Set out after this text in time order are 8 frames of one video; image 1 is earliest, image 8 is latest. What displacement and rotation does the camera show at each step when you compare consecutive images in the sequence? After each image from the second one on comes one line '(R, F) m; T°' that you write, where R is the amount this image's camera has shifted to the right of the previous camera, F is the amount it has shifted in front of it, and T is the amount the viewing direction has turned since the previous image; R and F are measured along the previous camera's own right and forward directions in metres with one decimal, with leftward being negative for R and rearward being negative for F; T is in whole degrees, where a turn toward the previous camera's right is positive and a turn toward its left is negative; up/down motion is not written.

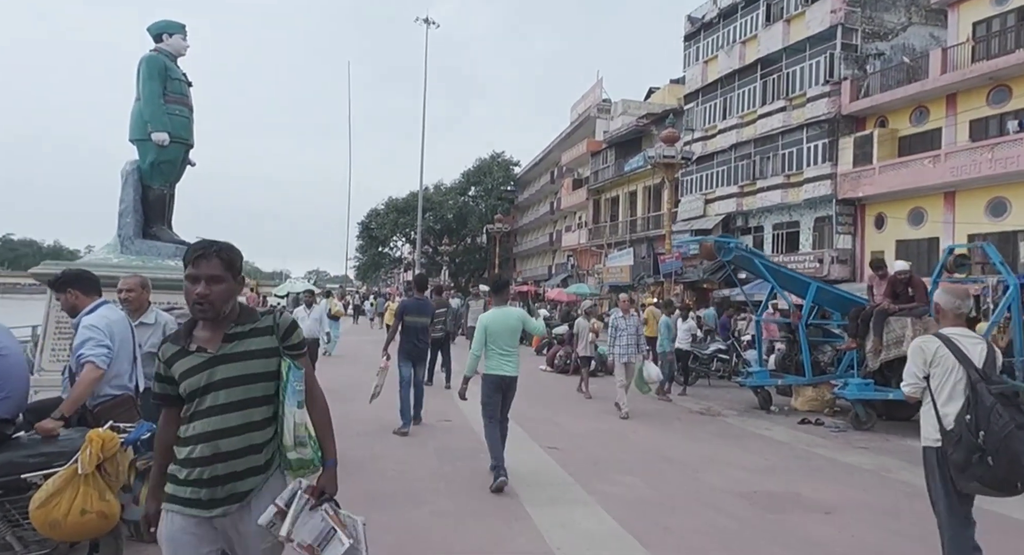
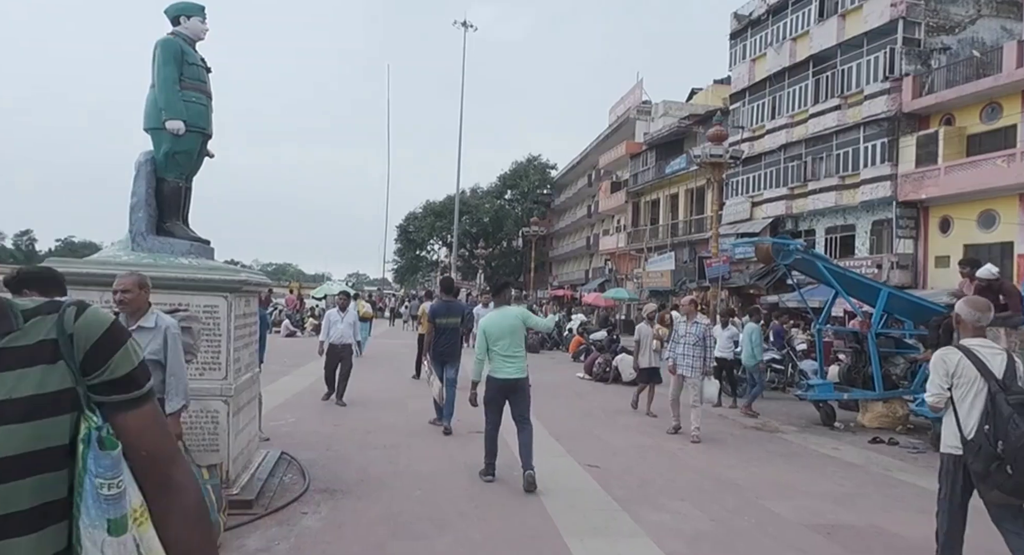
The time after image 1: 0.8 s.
(-0.1, +0.8) m; -3°
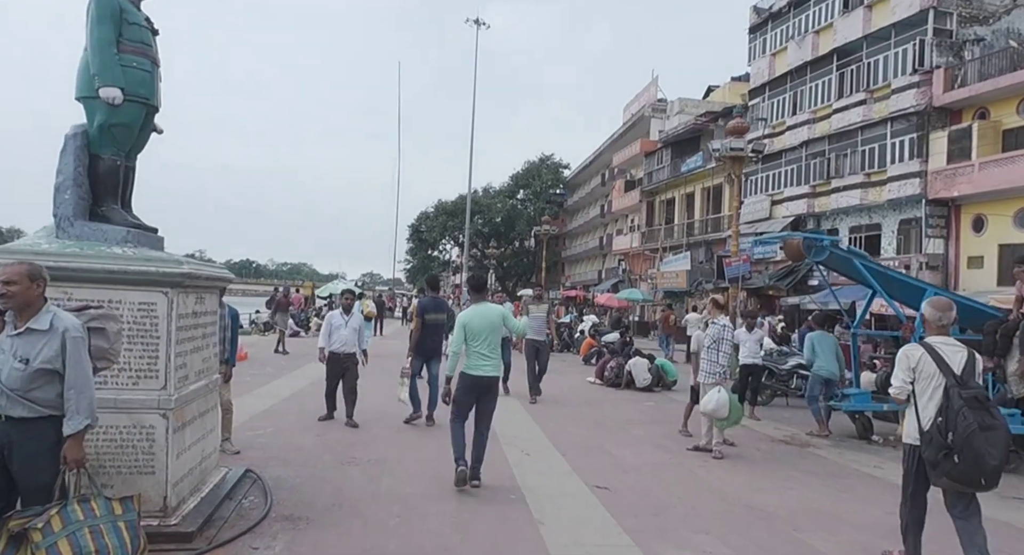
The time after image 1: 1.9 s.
(+0.1, +0.9) m; -1°
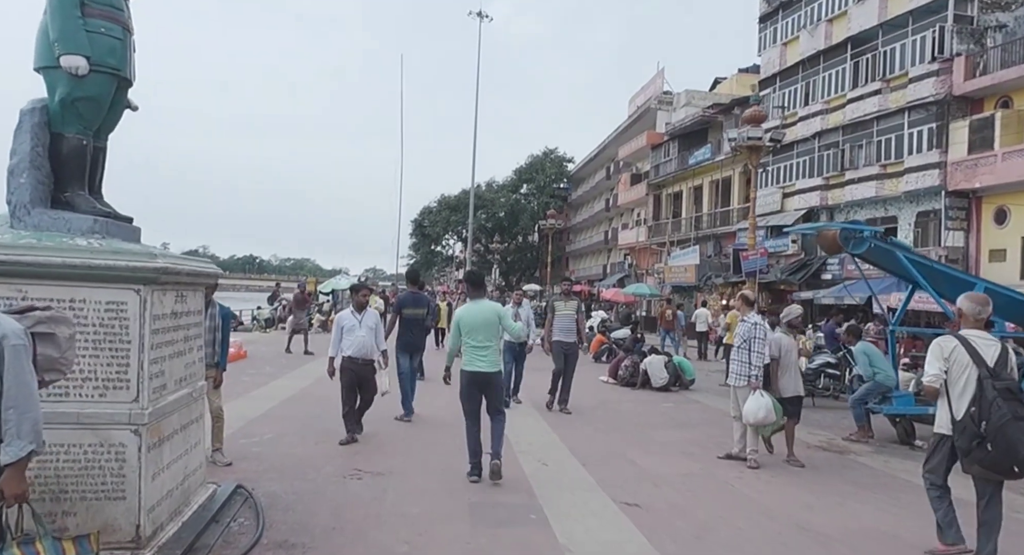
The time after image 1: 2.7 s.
(-0.1, +0.6) m; 0°
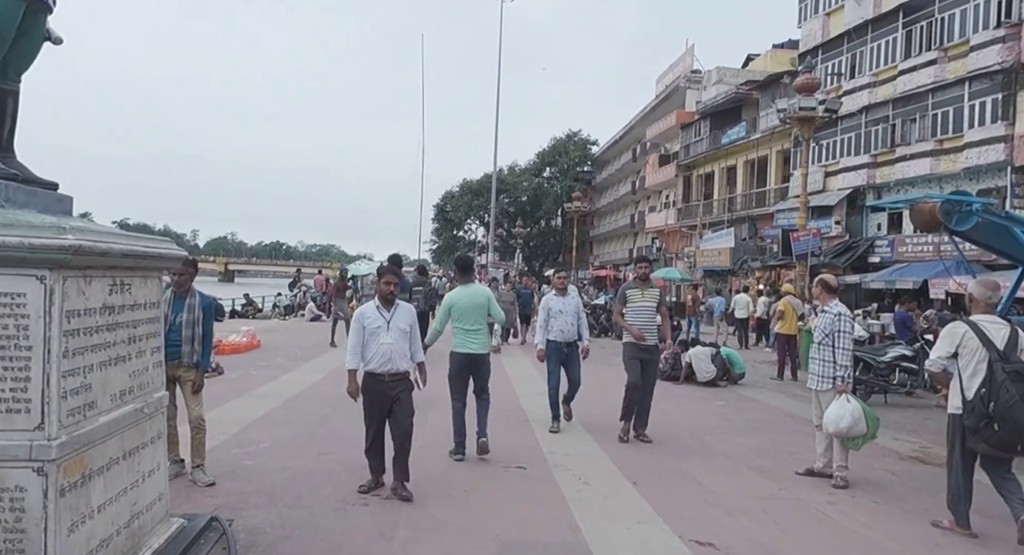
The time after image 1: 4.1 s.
(-0.1, +1.2) m; -2°
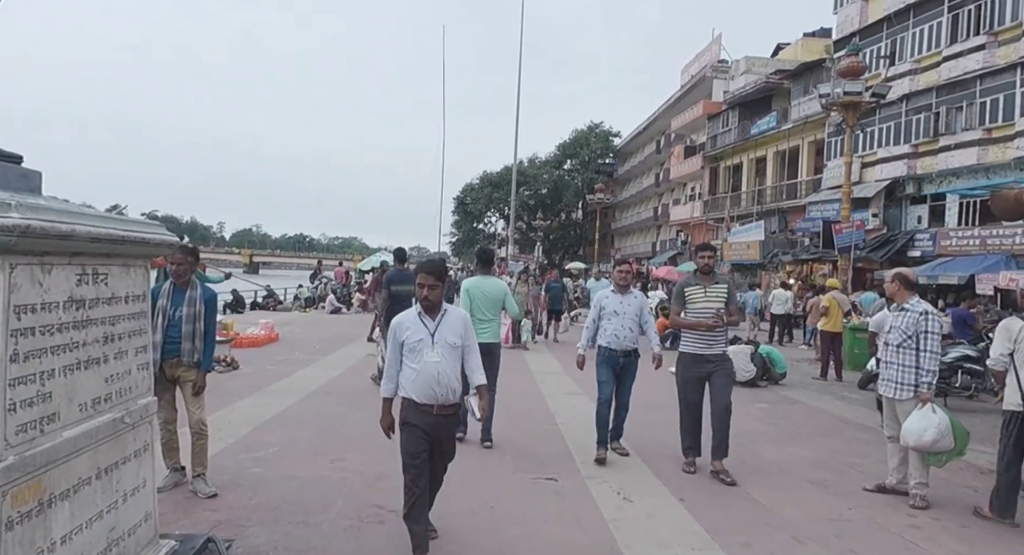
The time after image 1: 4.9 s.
(-0.1, +0.6) m; -2°
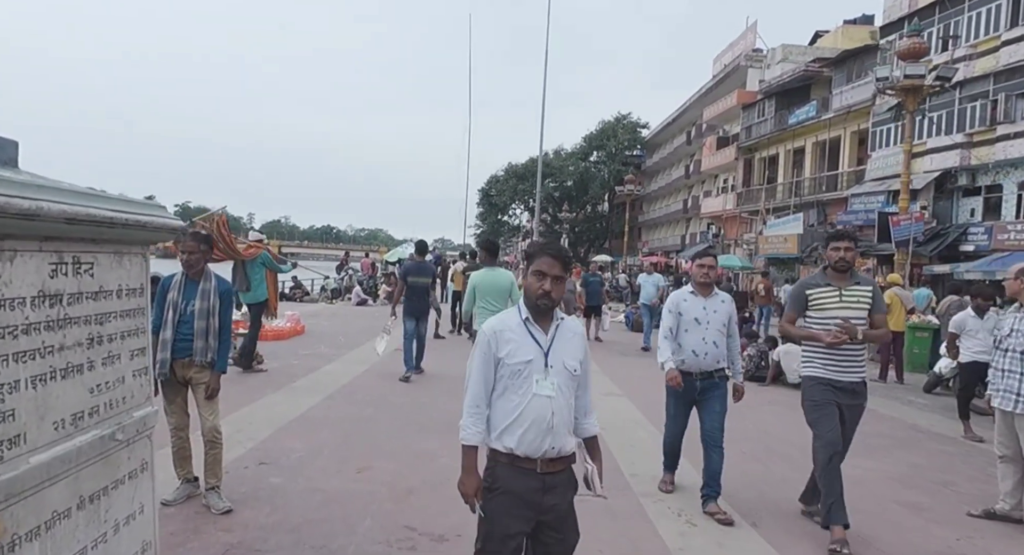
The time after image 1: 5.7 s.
(-0.2, +0.6) m; -2°
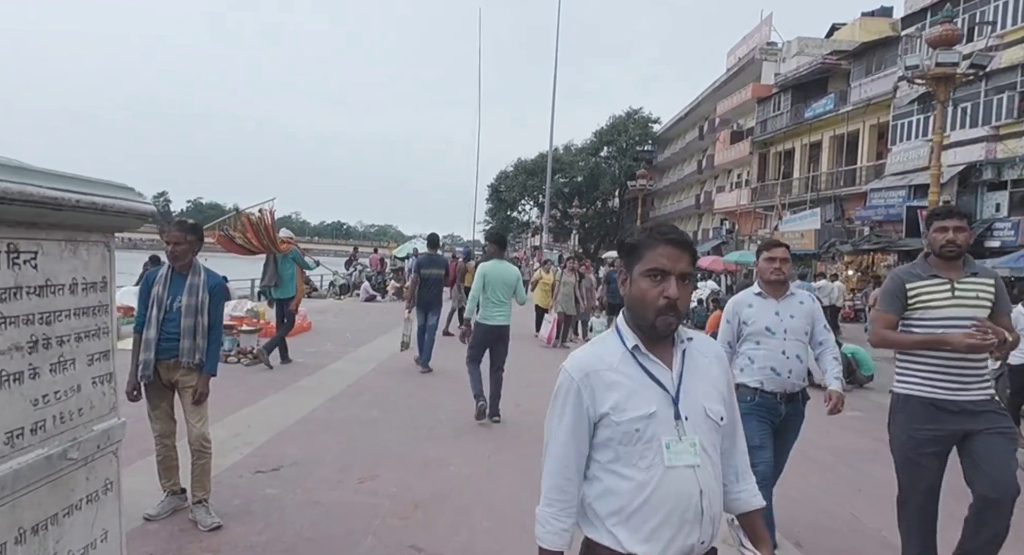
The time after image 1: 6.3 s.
(-0.1, +0.4) m; -1°
